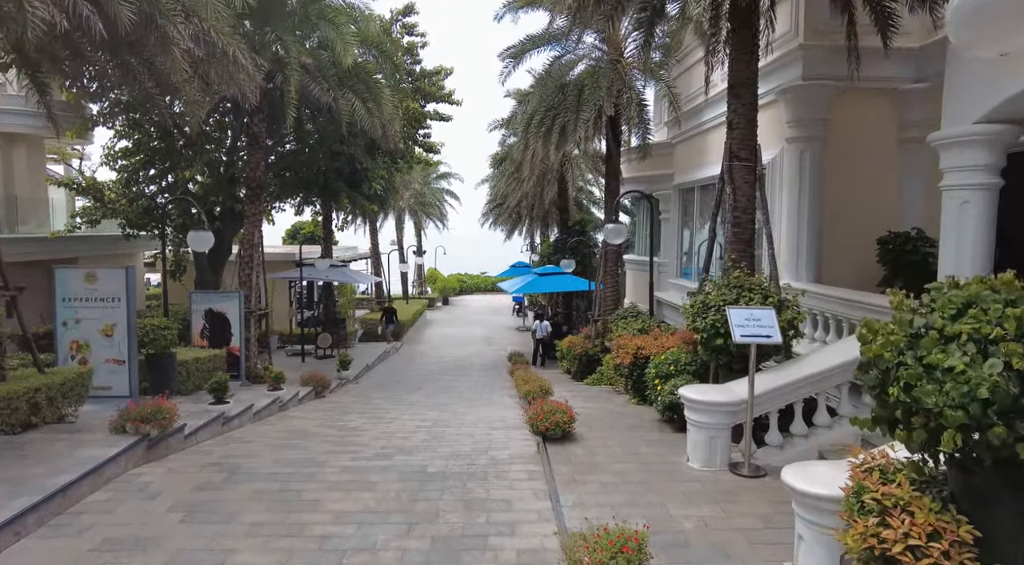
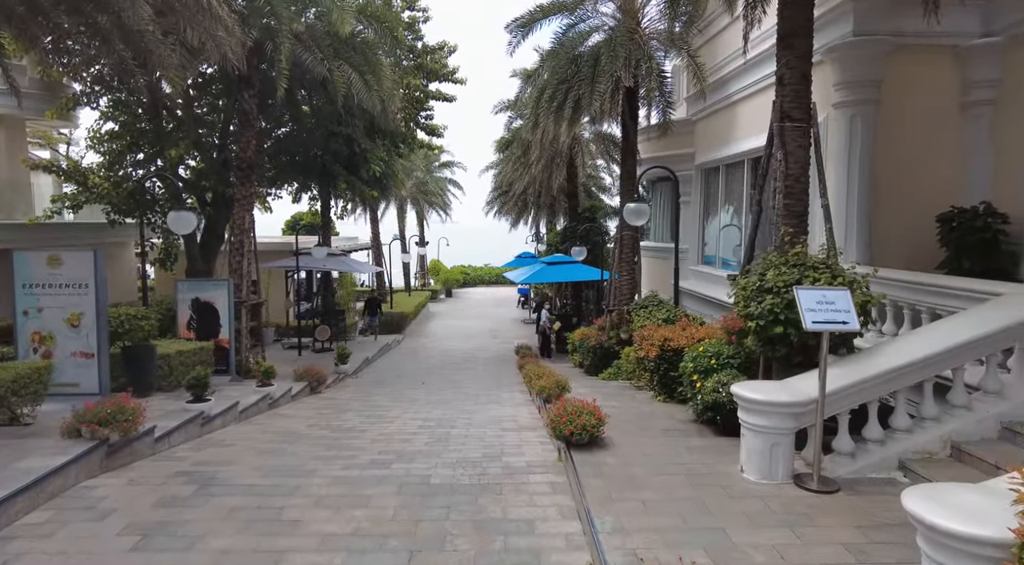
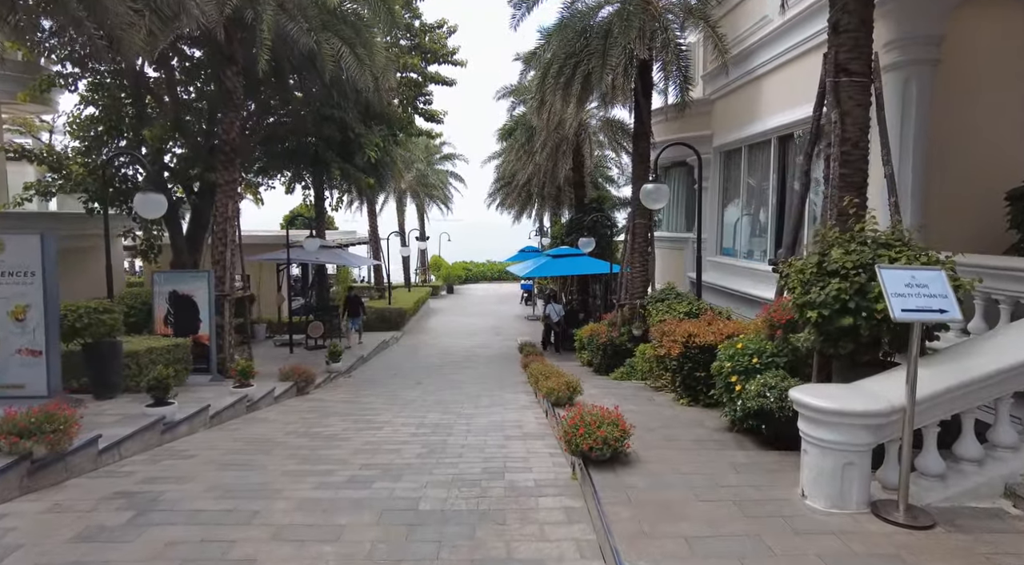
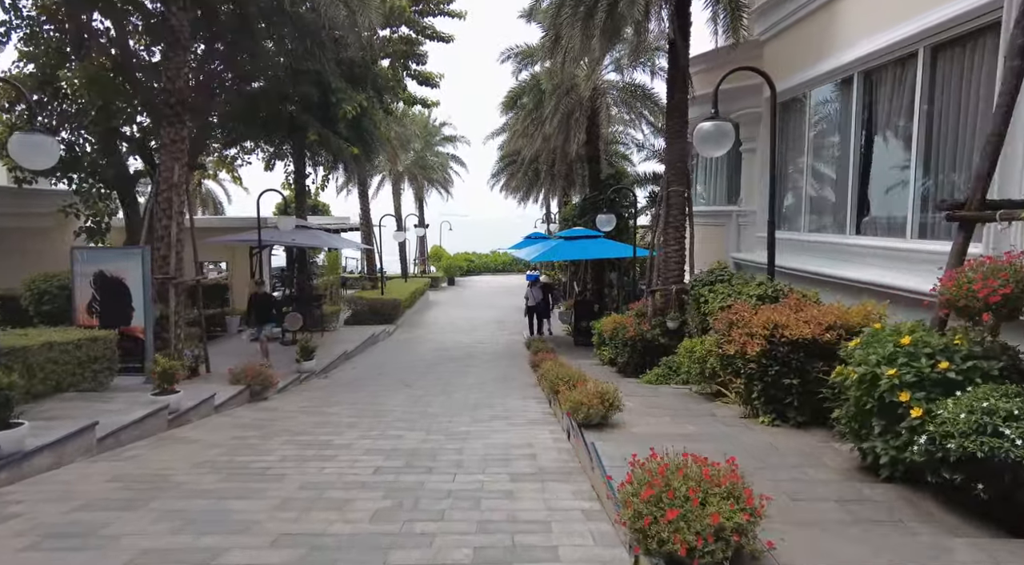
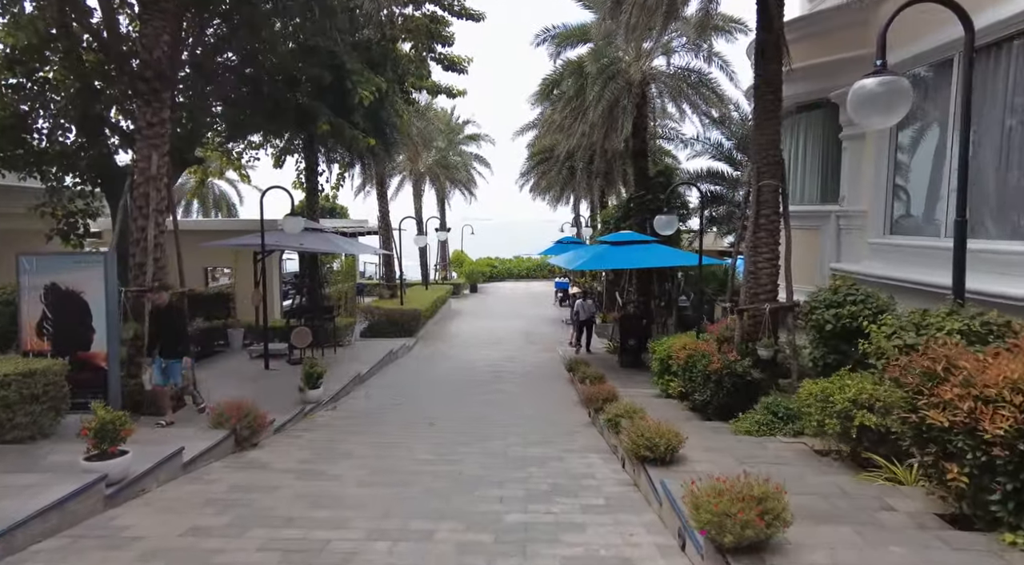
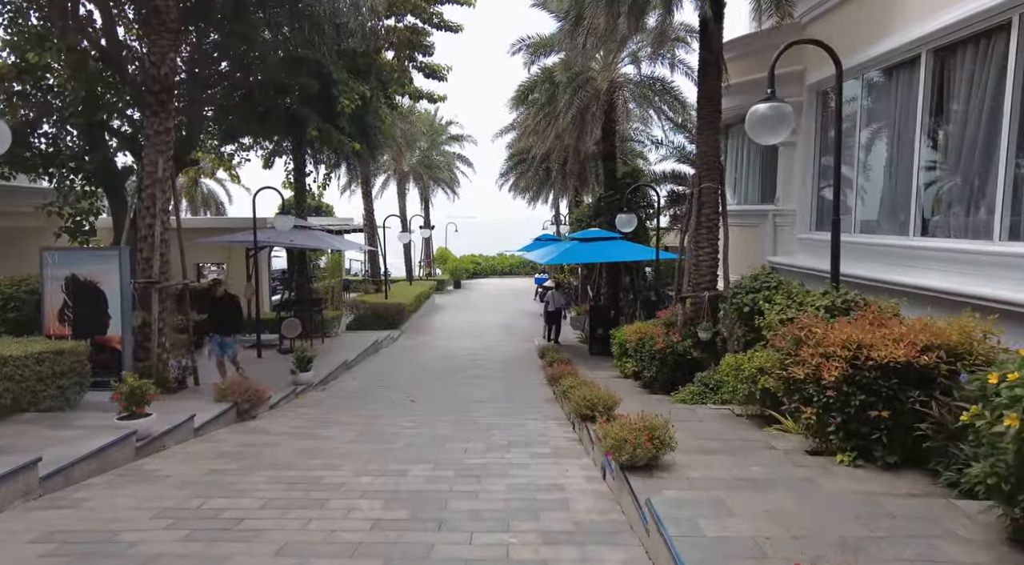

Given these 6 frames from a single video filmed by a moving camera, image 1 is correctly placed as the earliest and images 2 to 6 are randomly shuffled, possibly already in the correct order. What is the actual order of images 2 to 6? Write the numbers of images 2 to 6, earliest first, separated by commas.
2, 3, 4, 6, 5
